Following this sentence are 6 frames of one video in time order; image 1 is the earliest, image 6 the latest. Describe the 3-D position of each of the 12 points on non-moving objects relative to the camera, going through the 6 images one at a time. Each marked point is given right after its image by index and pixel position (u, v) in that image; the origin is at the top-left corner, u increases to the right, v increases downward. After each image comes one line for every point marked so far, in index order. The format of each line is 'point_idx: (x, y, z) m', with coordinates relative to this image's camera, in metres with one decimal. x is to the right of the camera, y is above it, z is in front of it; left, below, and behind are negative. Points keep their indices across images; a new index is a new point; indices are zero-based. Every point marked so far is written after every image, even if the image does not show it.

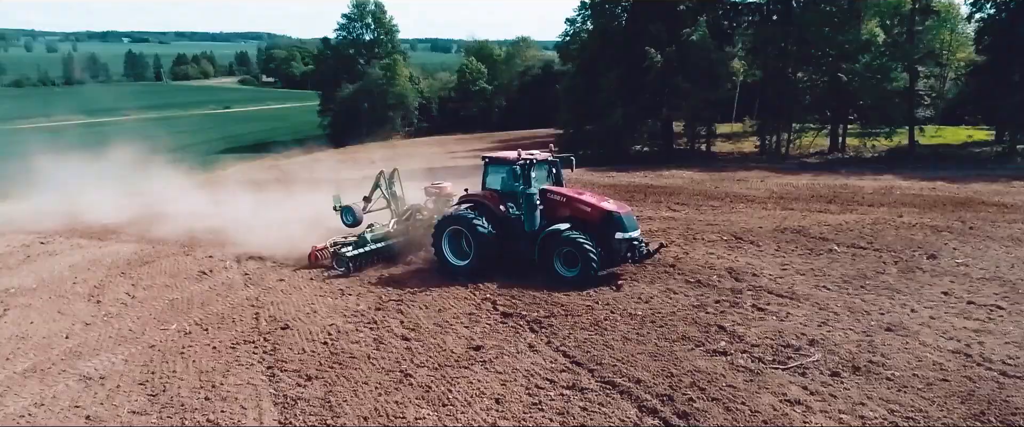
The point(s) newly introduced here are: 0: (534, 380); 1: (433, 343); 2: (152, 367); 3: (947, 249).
0: (+0.3, -1.8, +7.6) m
1: (-1.0, -1.6, +8.8) m
2: (-4.3, -1.8, +8.5) m
3: (+7.4, -0.6, +12.3) m
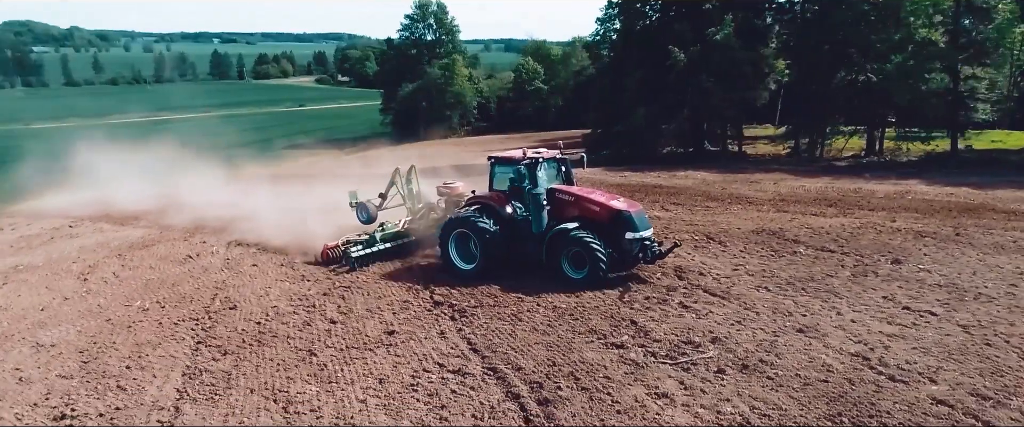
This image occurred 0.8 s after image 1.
0: (-0.9, -1.7, +7.9) m
1: (-2.1, -1.5, +9.3) m
2: (-5.3, -1.6, +9.3) m
3: (+6.7, -0.7, +11.9) m
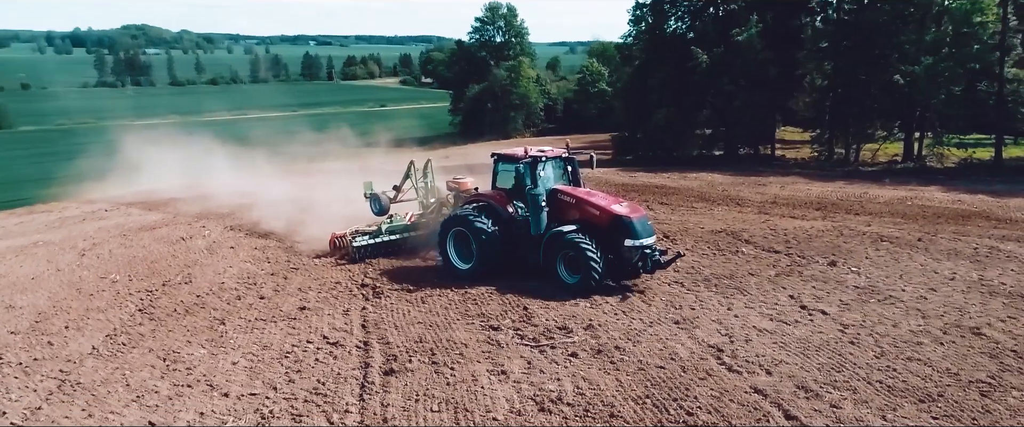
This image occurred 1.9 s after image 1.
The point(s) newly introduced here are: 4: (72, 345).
0: (-2.4, -1.5, +8.7) m
1: (-3.4, -1.2, +10.1) m
2: (-6.6, -1.3, +10.5) m
3: (+5.7, -0.7, +11.7) m
4: (-5.3, -1.6, +8.7) m
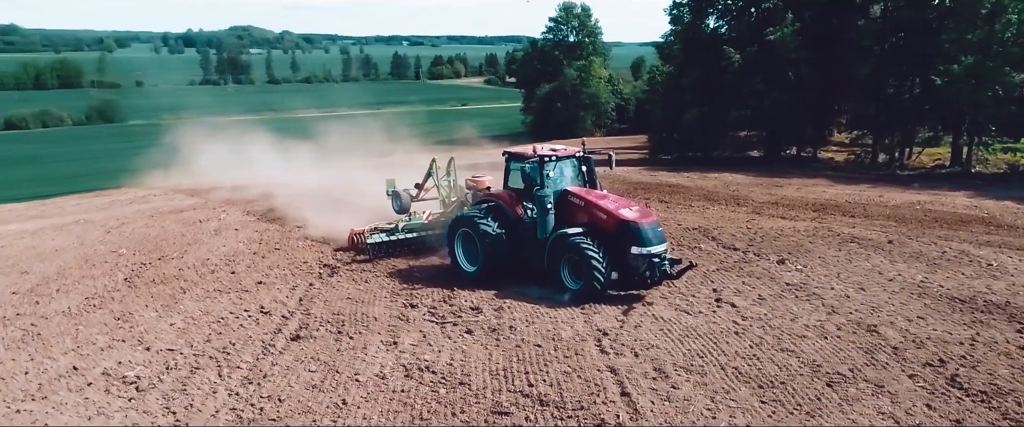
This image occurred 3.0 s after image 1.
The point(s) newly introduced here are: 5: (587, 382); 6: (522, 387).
0: (-3.5, -1.2, +9.6) m
1: (-4.3, -1.0, +11.2) m
2: (-7.5, -0.9, +12.0) m
3: (+4.9, -0.7, +11.7) m
4: (-6.4, -1.3, +10.0) m
5: (+0.7, -1.6, +7.0) m
6: (+0.1, -1.7, +6.9) m
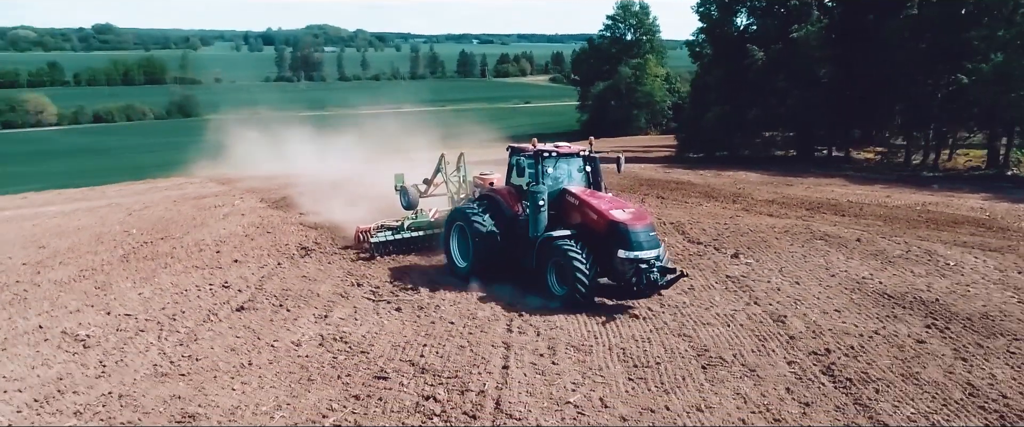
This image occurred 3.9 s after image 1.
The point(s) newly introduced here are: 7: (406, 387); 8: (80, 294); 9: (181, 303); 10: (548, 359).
0: (-4.3, -1.0, +10.5) m
1: (-4.9, -0.7, +12.2) m
2: (-8.0, -0.6, +13.2) m
3: (+4.2, -0.6, +11.8) m
4: (-7.1, -0.9, +11.1) m
5: (-0.4, -1.5, +7.5) m
6: (-1.0, -1.5, +7.4) m
7: (-1.0, -1.6, +6.7) m
8: (-6.0, -1.1, +10.0) m
9: (-4.3, -1.2, +9.4) m
10: (+0.4, -1.5, +7.4) m
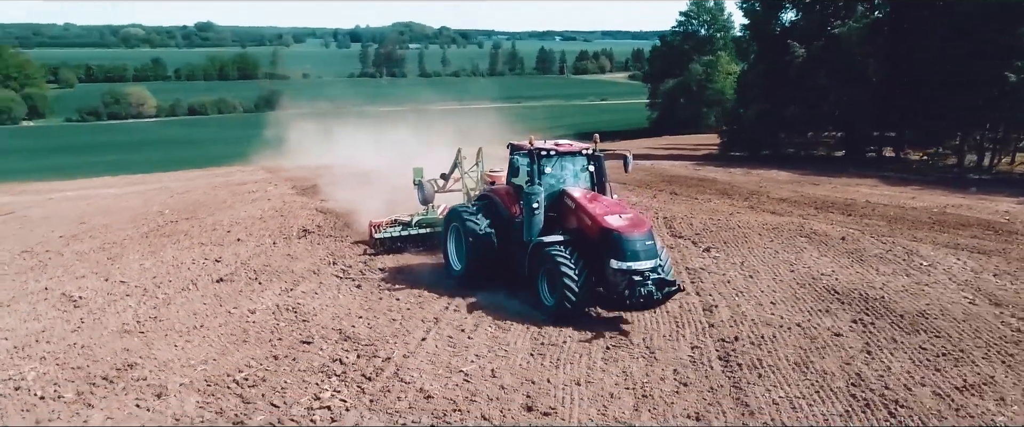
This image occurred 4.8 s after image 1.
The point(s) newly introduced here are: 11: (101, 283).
0: (-4.8, -0.7, +11.6) m
1: (-5.2, -0.4, +13.3) m
2: (-8.2, -0.2, +14.7) m
3: (+3.8, -0.6, +11.9) m
4: (-7.6, -0.6, +12.5) m
5: (-1.2, -1.3, +8.1) m
6: (-1.9, -1.3, +8.1) m
7: (-1.9, -1.4, +7.4) m
8: (-6.5, -0.8, +11.2) m
9: (-5.0, -0.9, +10.5) m
10: (-0.5, -1.3, +8.0) m
11: (-5.7, -1.0, +10.0) m
